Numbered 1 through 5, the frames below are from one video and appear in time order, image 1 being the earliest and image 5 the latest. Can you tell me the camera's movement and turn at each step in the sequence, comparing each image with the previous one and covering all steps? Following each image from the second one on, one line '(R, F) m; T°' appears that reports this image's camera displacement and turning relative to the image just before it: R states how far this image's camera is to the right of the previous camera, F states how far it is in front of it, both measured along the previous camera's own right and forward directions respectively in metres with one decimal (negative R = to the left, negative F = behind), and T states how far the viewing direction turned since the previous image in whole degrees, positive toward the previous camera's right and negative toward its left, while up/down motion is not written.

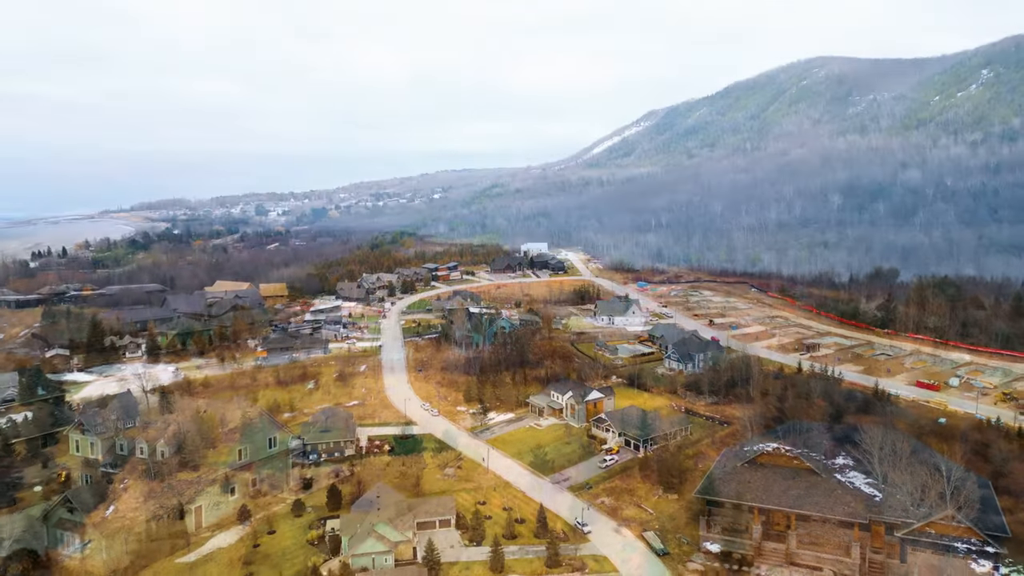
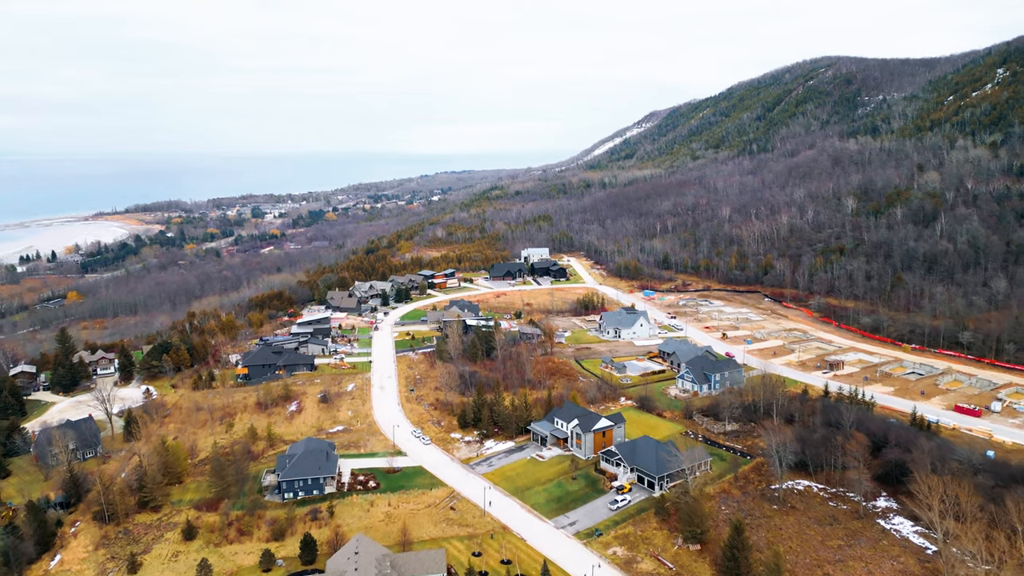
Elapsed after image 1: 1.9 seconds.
(0.0, +3.0) m; 0°
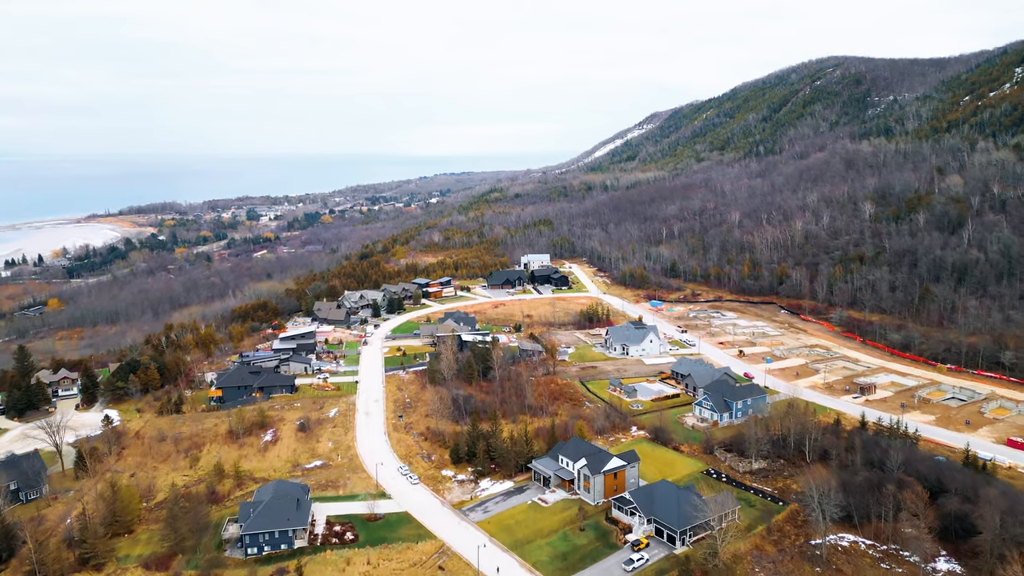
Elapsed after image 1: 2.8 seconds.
(0.0, +3.4) m; 0°
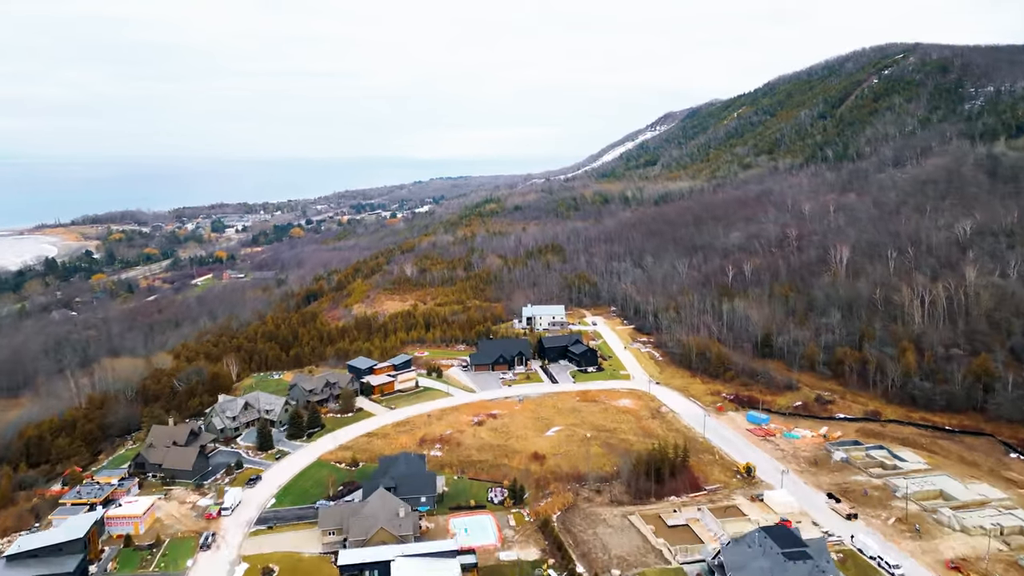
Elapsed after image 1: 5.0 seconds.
(+0.1, +23.5) m; 0°
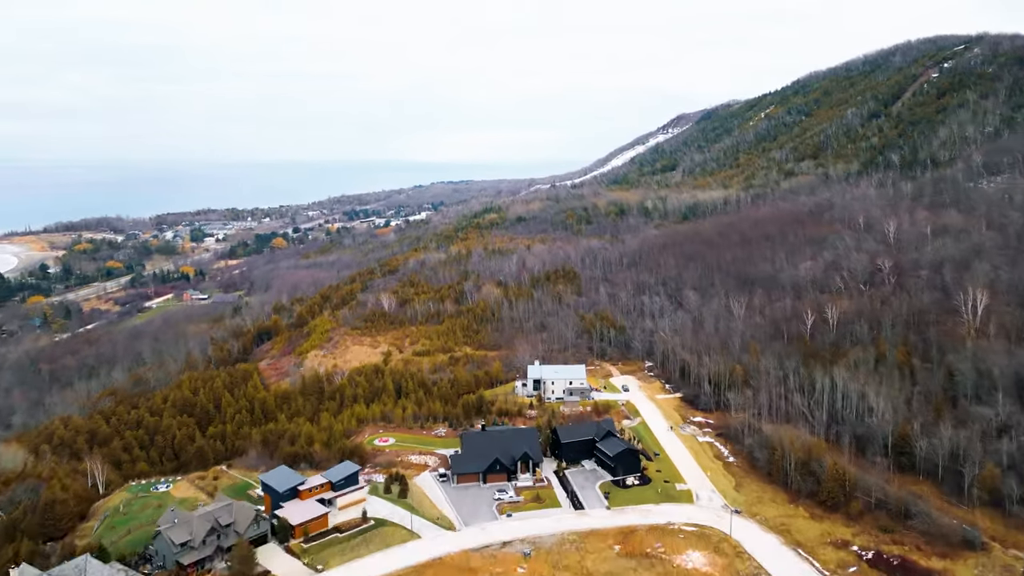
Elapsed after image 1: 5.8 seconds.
(0.0, +13.5) m; 0°
